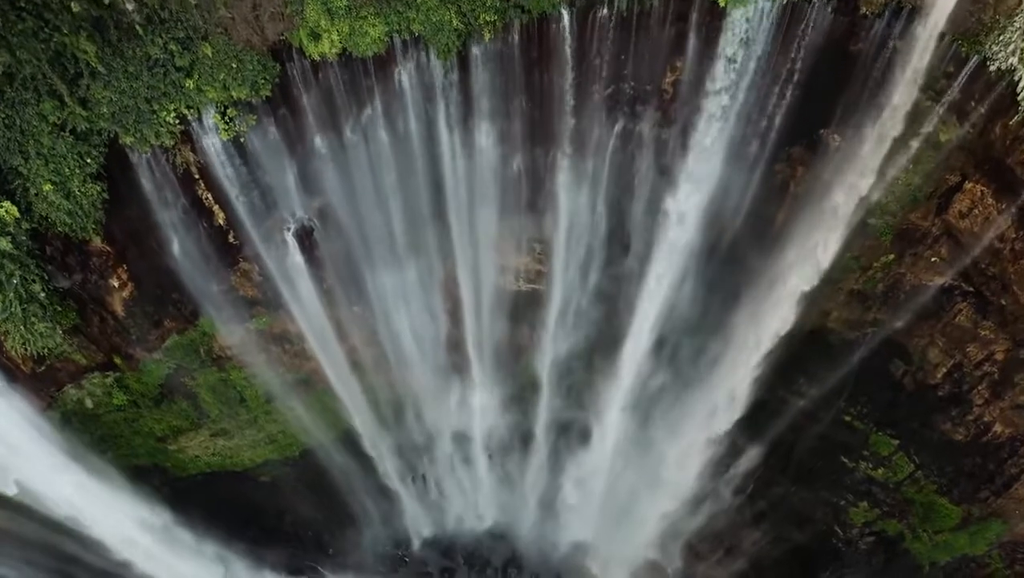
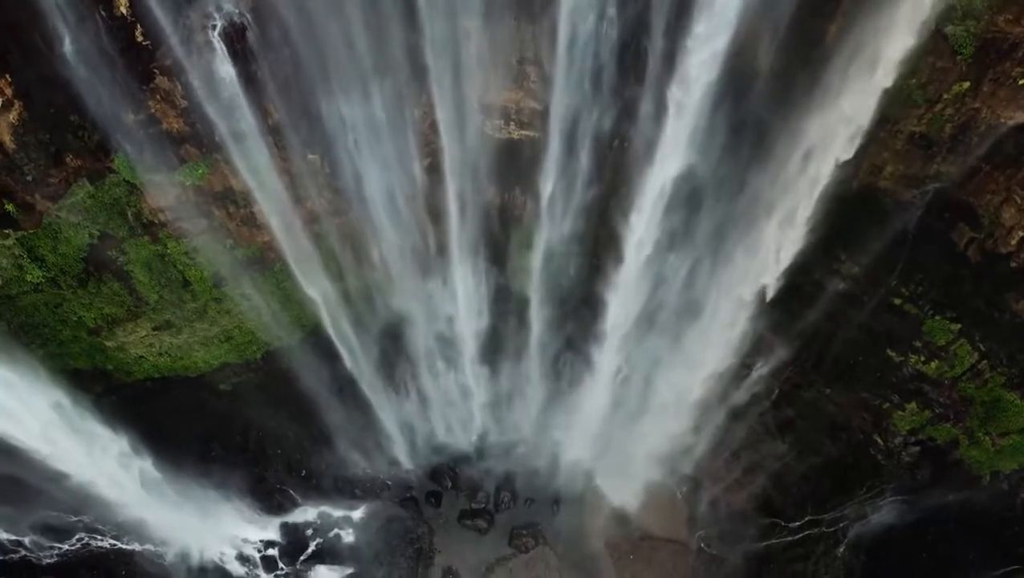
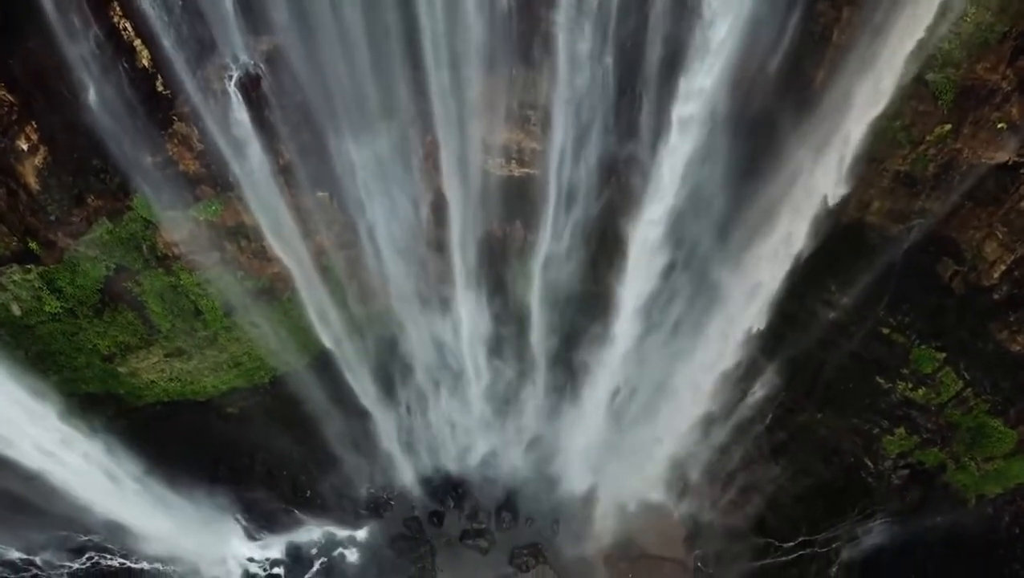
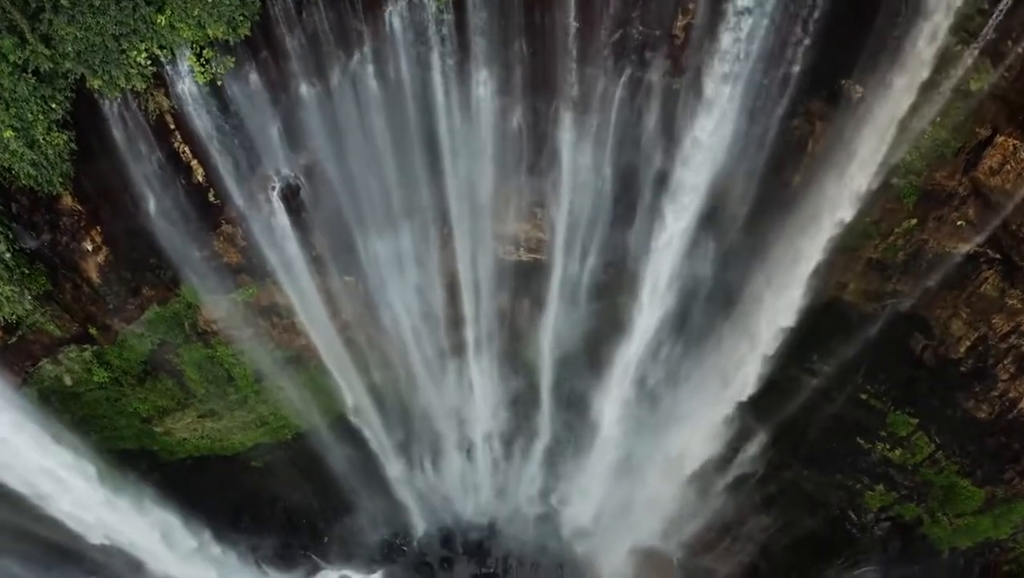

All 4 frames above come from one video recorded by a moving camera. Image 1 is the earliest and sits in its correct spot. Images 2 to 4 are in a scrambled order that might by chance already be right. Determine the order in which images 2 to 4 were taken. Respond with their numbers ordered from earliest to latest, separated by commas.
4, 3, 2
